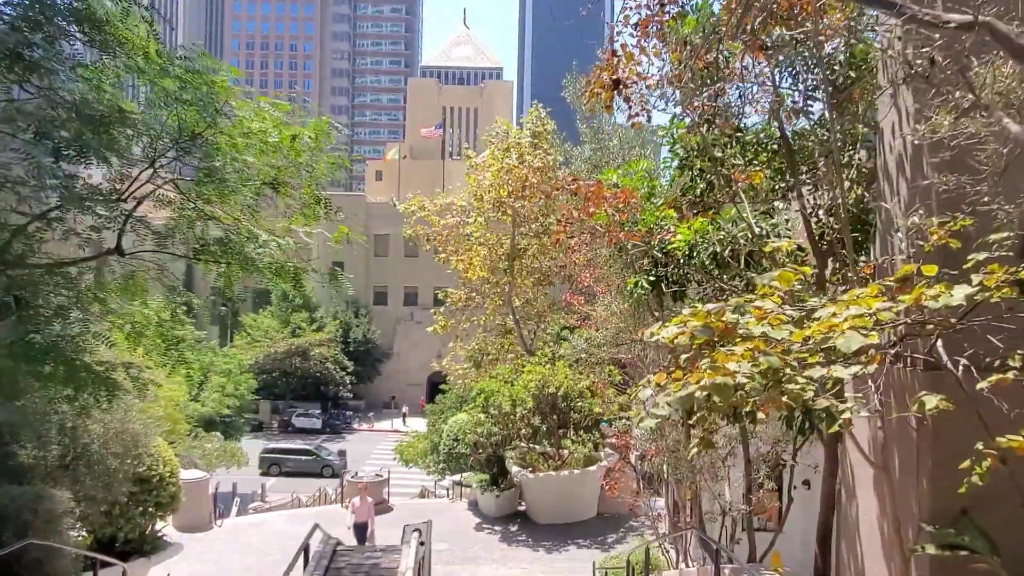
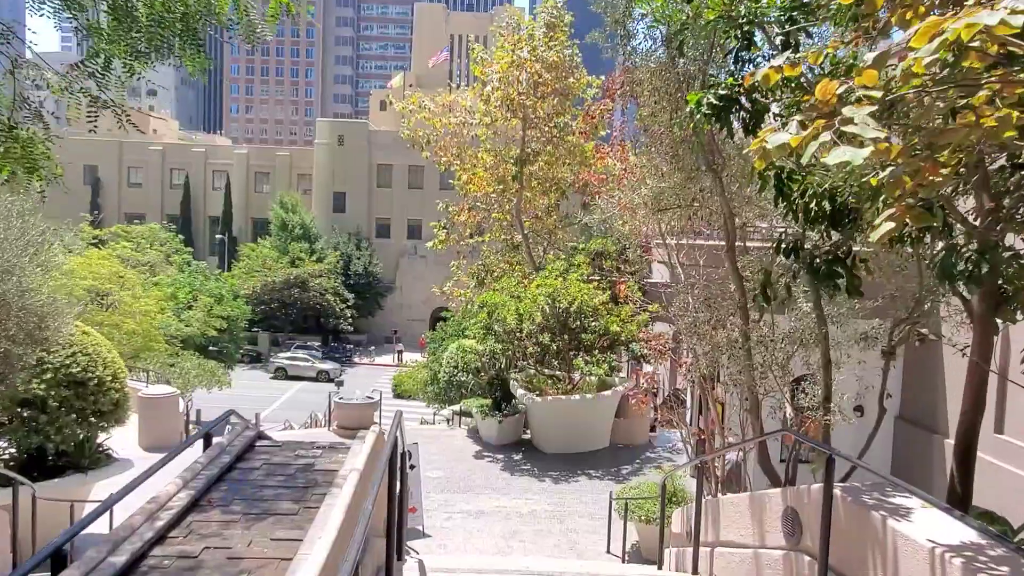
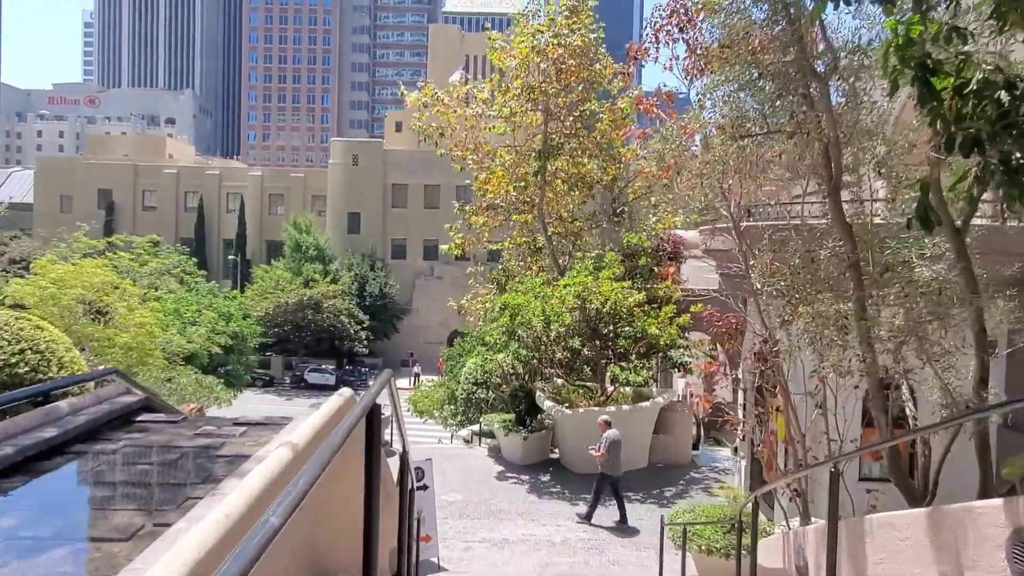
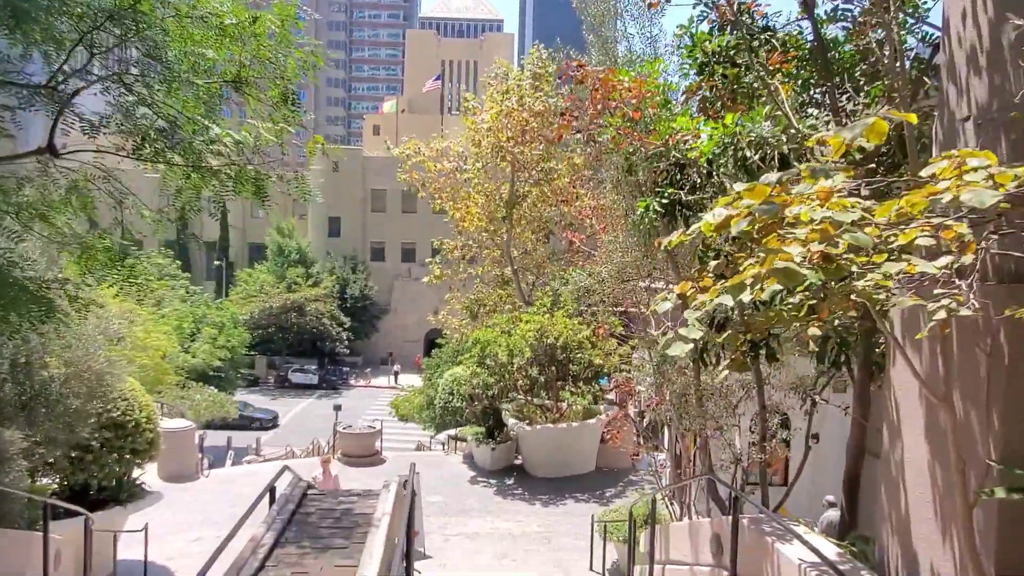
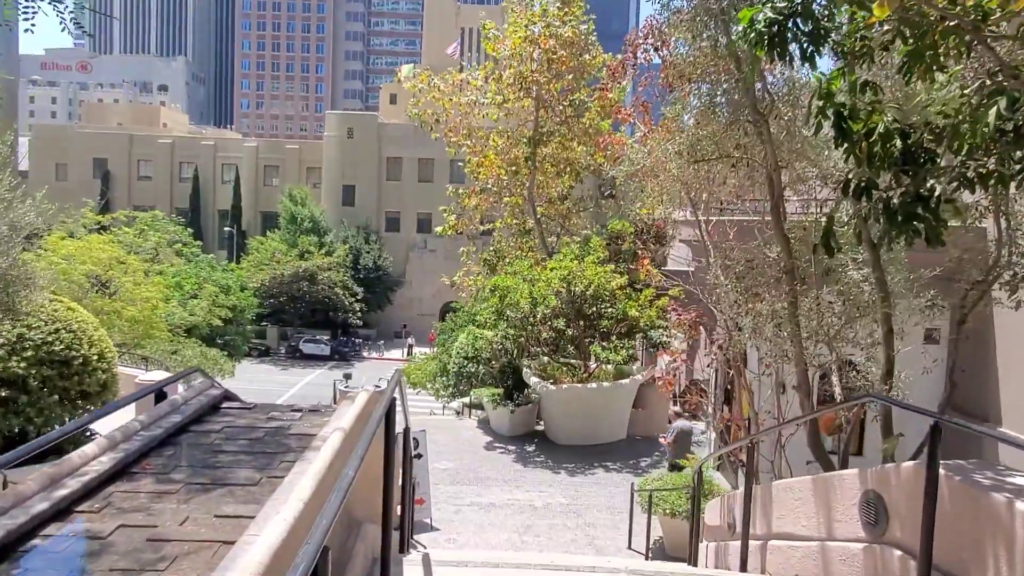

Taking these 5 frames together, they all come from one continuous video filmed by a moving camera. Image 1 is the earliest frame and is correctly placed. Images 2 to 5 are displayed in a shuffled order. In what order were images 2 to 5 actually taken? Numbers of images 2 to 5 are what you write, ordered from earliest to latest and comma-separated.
4, 2, 5, 3
